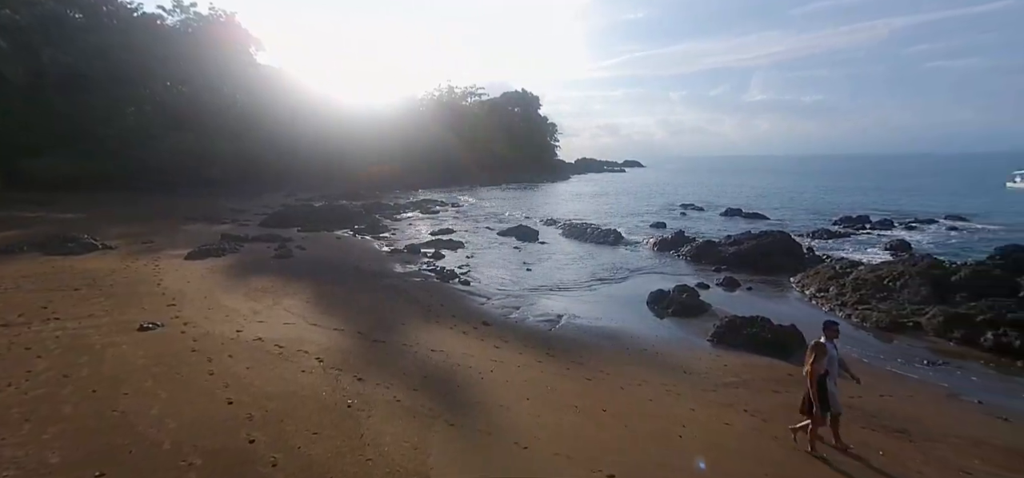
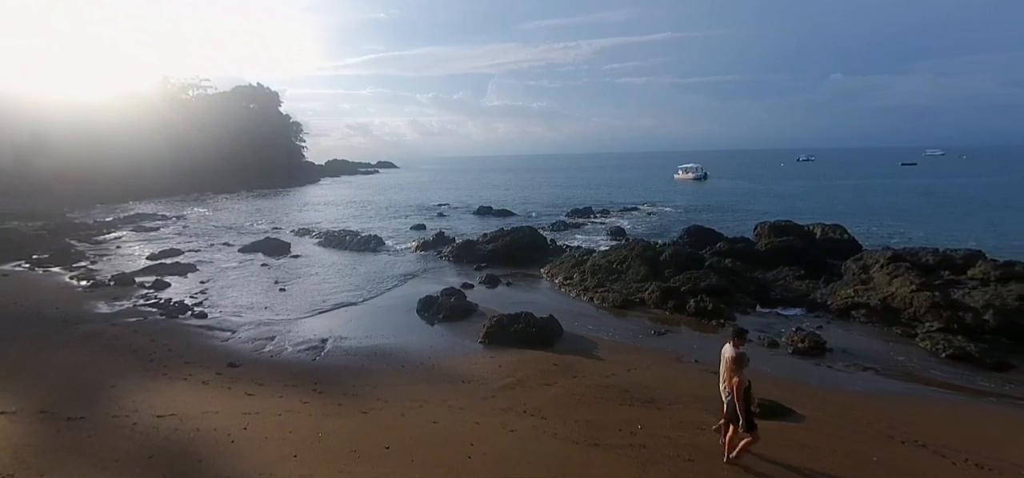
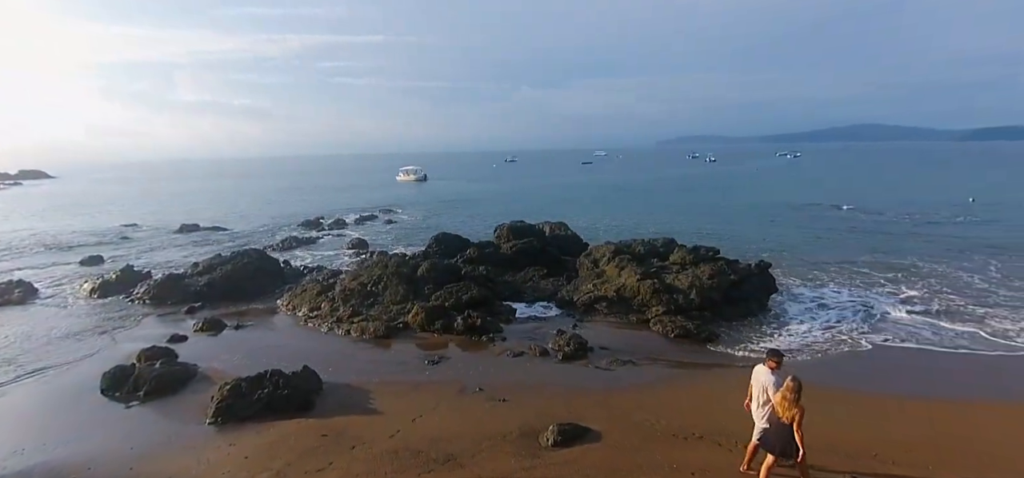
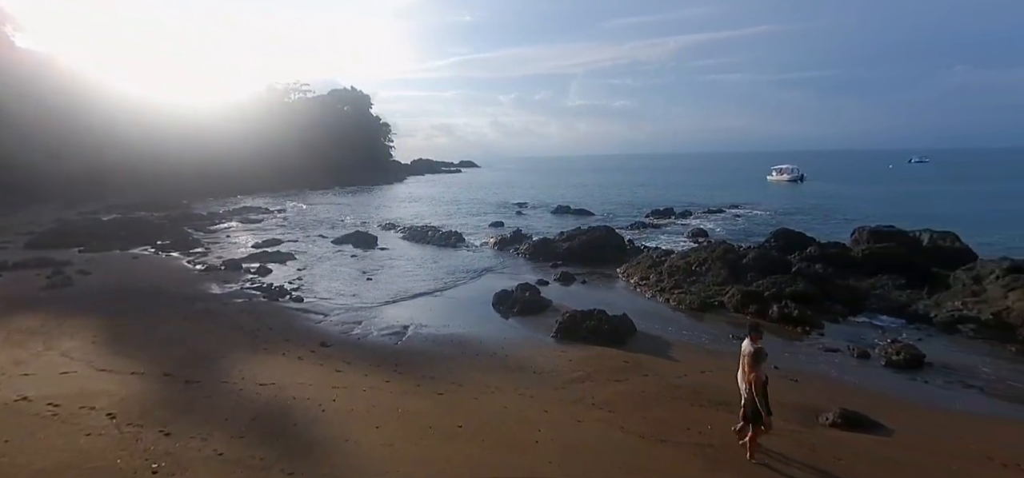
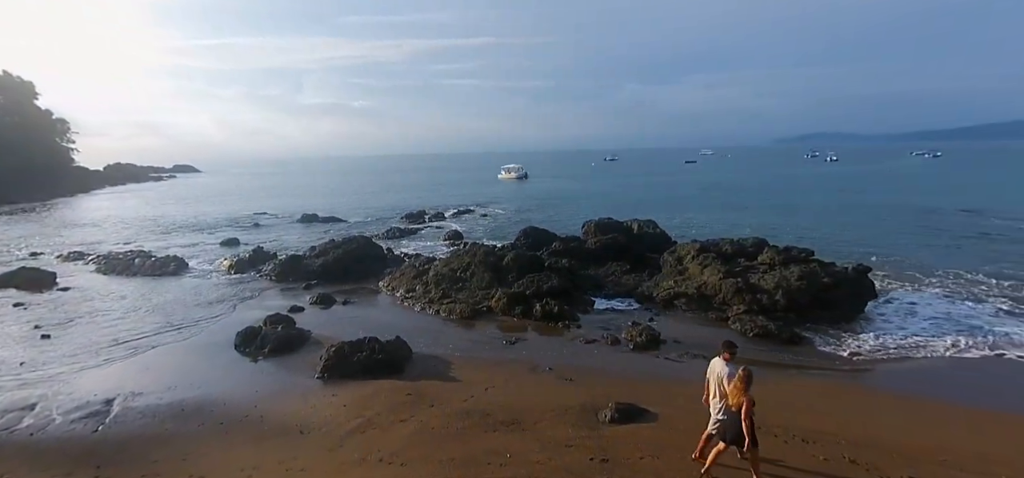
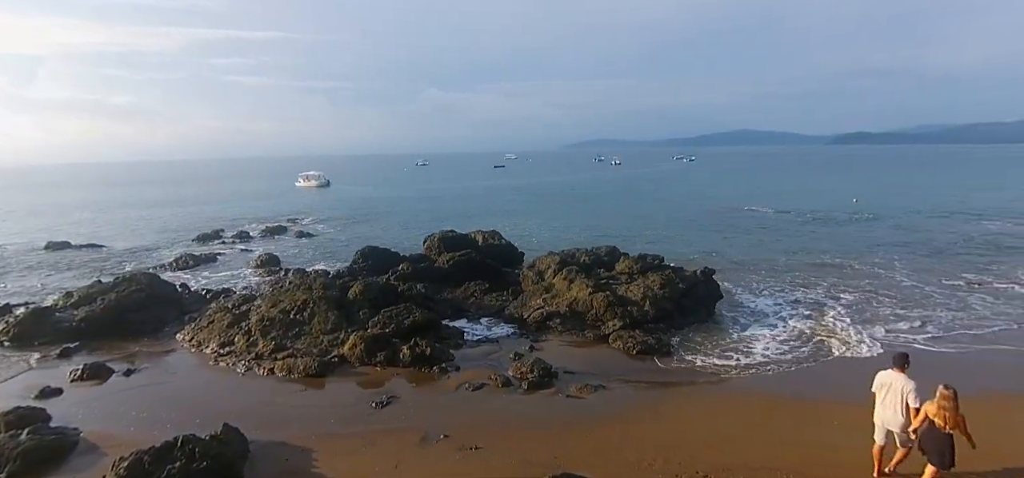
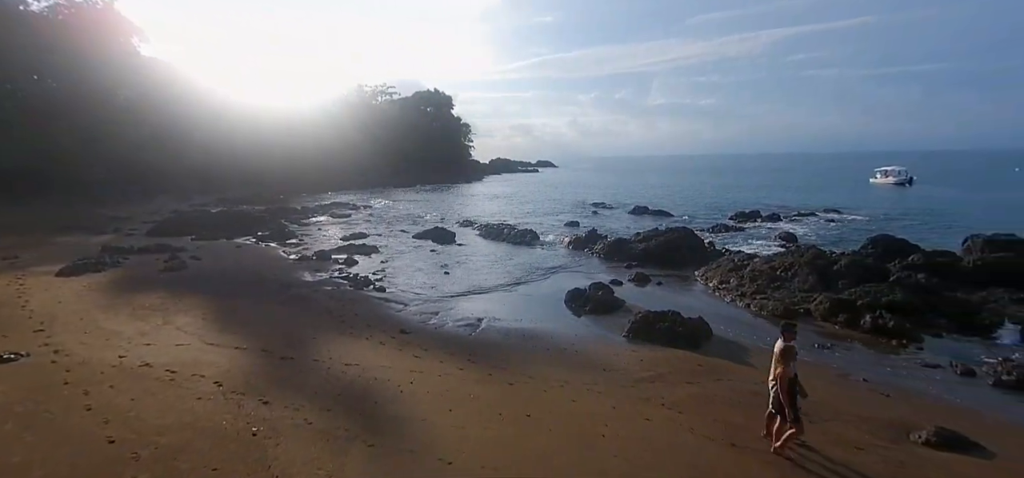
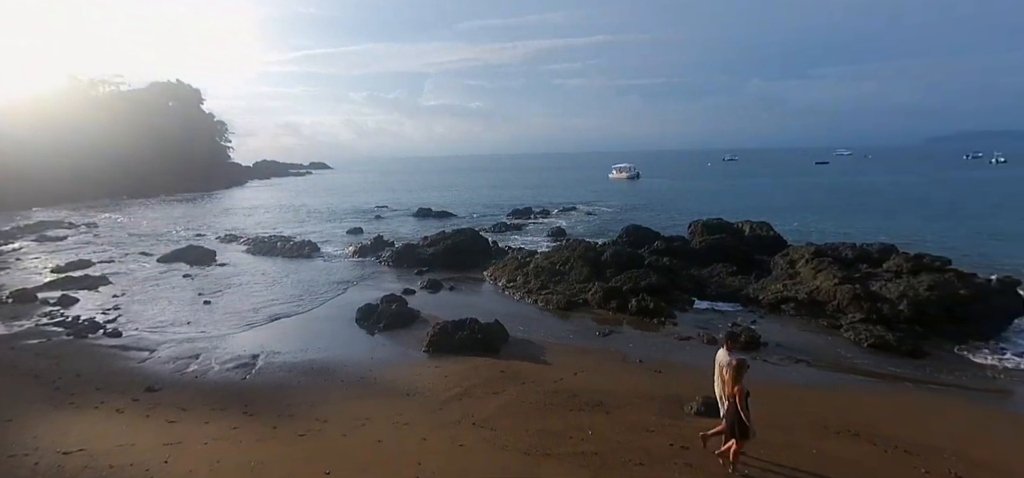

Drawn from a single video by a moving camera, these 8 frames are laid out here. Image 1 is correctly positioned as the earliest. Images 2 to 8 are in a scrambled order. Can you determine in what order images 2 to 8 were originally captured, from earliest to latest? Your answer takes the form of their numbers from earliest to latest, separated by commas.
7, 4, 2, 8, 5, 3, 6
